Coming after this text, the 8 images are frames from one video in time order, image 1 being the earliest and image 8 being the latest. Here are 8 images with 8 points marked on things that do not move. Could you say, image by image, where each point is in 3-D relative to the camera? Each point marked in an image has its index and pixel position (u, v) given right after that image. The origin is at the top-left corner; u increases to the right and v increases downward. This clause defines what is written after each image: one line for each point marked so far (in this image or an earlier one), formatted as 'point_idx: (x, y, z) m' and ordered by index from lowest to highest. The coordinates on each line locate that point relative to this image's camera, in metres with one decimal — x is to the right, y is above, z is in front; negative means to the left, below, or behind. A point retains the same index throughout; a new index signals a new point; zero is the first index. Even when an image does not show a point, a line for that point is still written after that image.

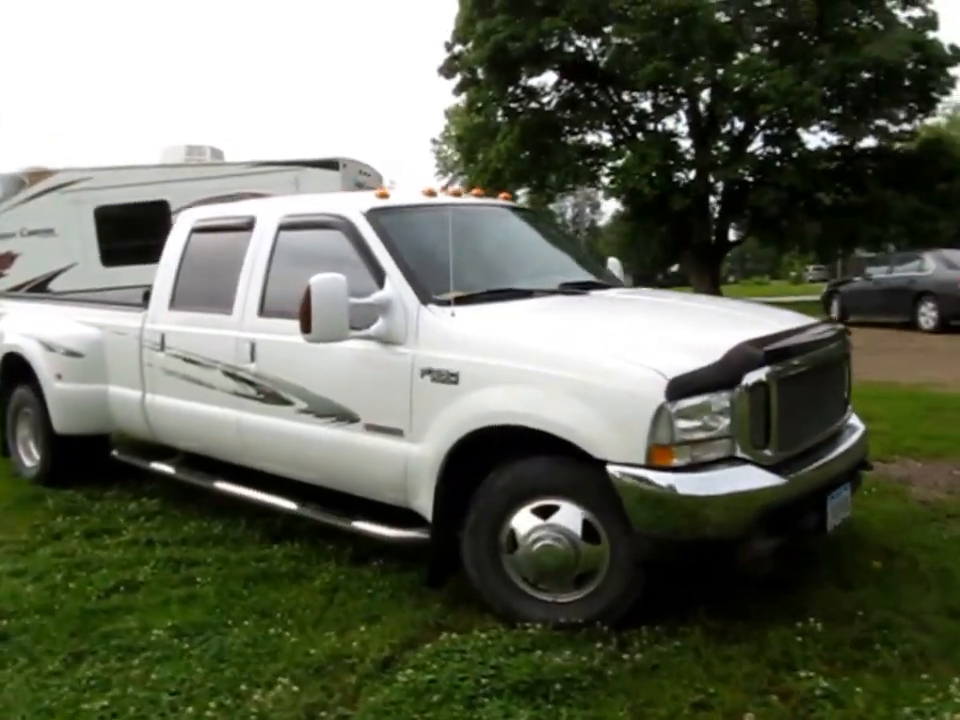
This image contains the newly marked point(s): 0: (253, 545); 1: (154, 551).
0: (-1.4, -1.2, +5.8) m
1: (-2.0, -1.2, +5.8) m
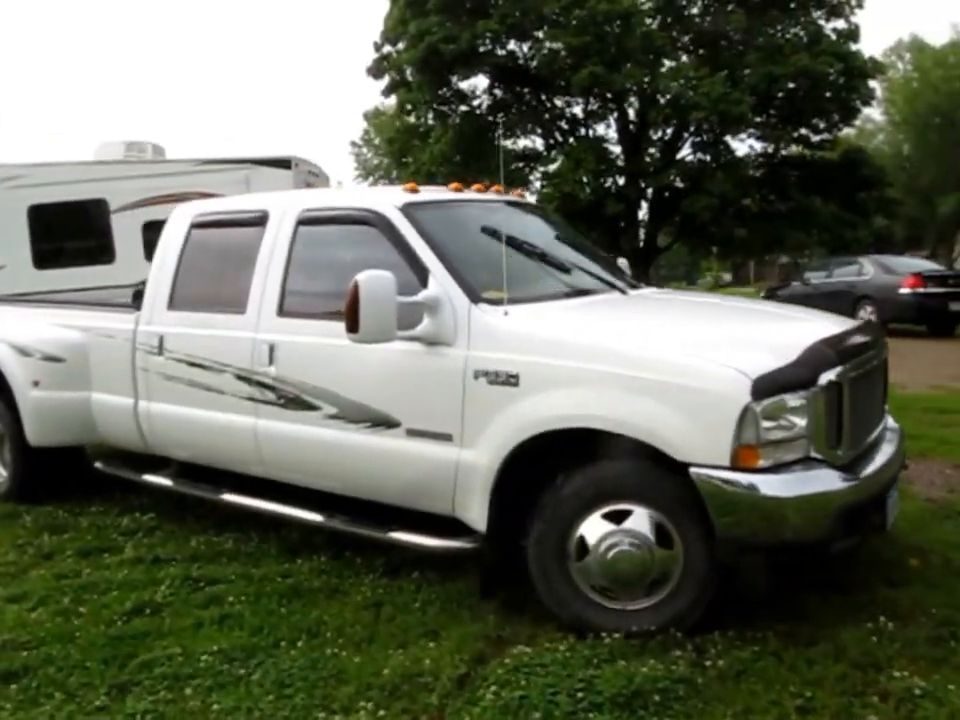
0: (-1.2, -1.2, +5.5) m
1: (-1.8, -1.2, +5.4) m
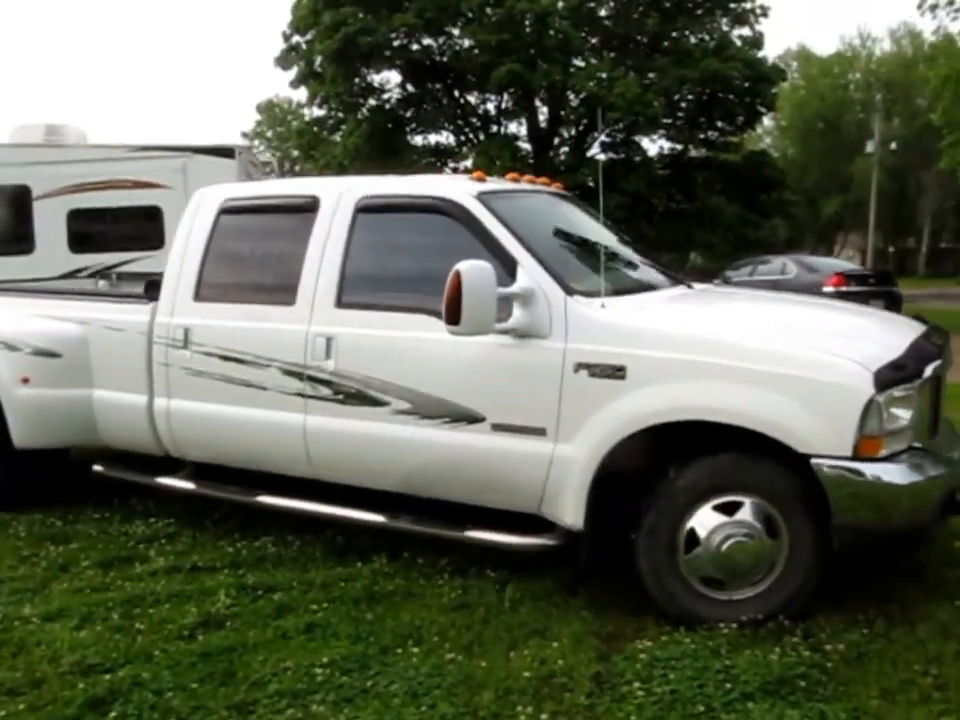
0: (-0.8, -1.1, +5.2) m
1: (-1.4, -1.2, +5.1) m
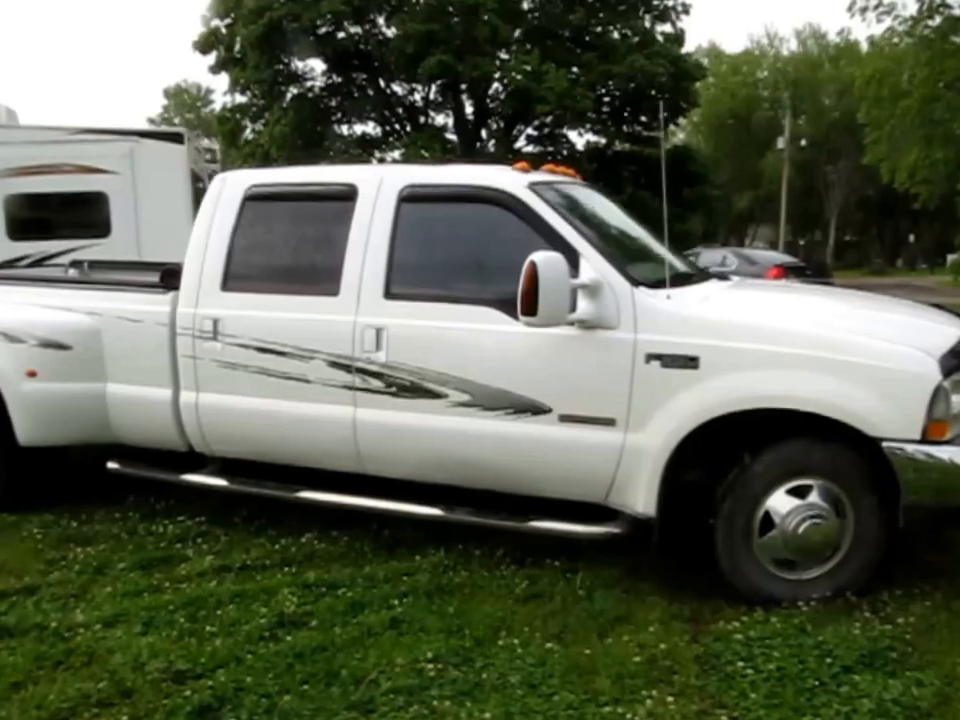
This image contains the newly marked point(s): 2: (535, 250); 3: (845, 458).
0: (-0.5, -1.1, +5.1) m
1: (-1.1, -1.1, +4.9) m
2: (+0.3, +0.6, +4.9) m
3: (+1.7, -0.5, +4.4) m
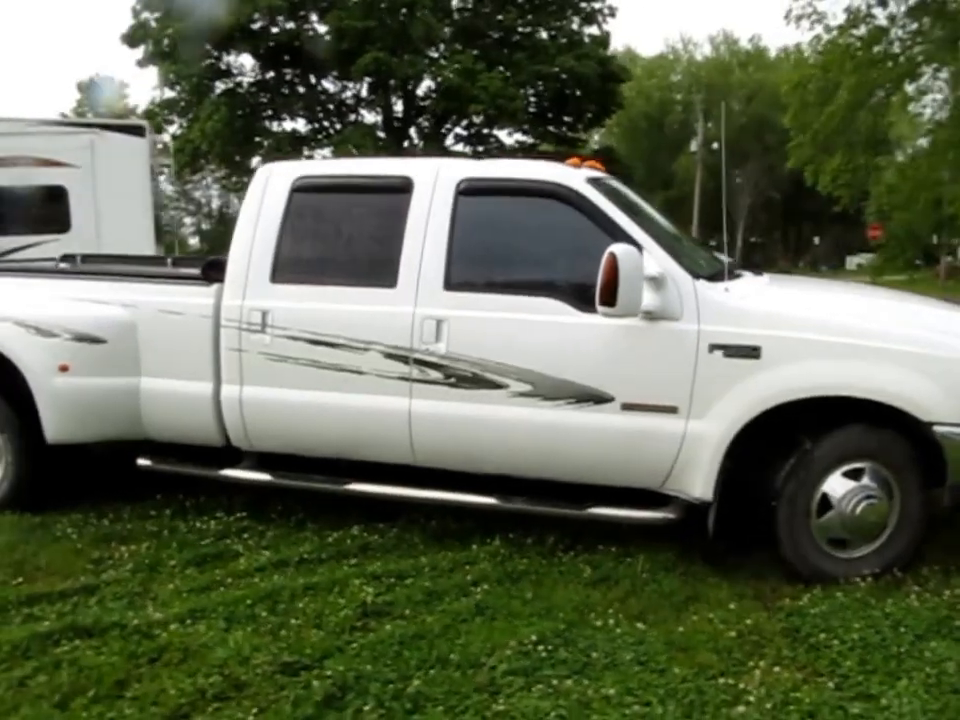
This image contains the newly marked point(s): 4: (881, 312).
0: (-0.2, -1.1, +5.2) m
1: (-0.8, -1.1, +4.9) m
2: (+0.6, +0.6, +5.0) m
3: (+2.1, -0.4, +4.7) m
4: (+2.1, +0.2, +4.8) m
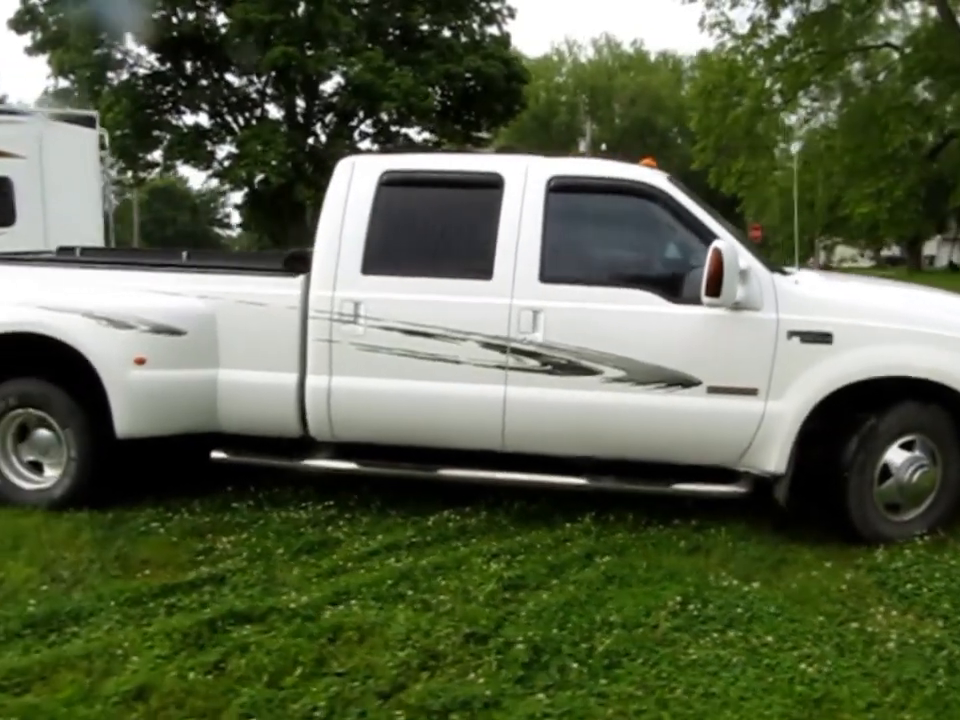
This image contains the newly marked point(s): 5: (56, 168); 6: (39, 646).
0: (+0.3, -1.0, +5.5) m
1: (-0.2, -1.0, +5.2) m
2: (+1.1, +0.7, +5.5) m
3: (+2.7, -0.3, +5.4) m
4: (+2.6, +0.3, +5.5) m
5: (-4.7, +2.2, +10.5) m
6: (-1.9, -1.3, +4.1) m
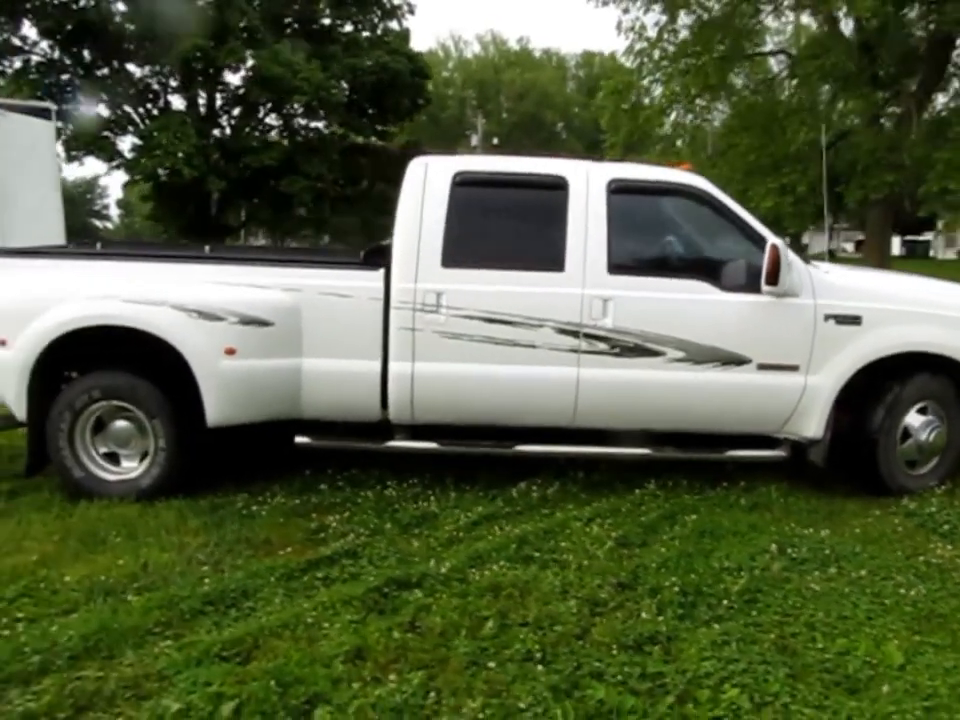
0: (+0.8, -0.9, +6.1) m
1: (+0.4, -0.9, +5.7) m
2: (+1.6, +0.8, +6.2) m
3: (+3.1, -0.1, +6.4) m
4: (+3.0, +0.5, +6.4) m
5: (-5.0, +2.2, +10.2) m
6: (-1.2, -1.2, +4.4) m
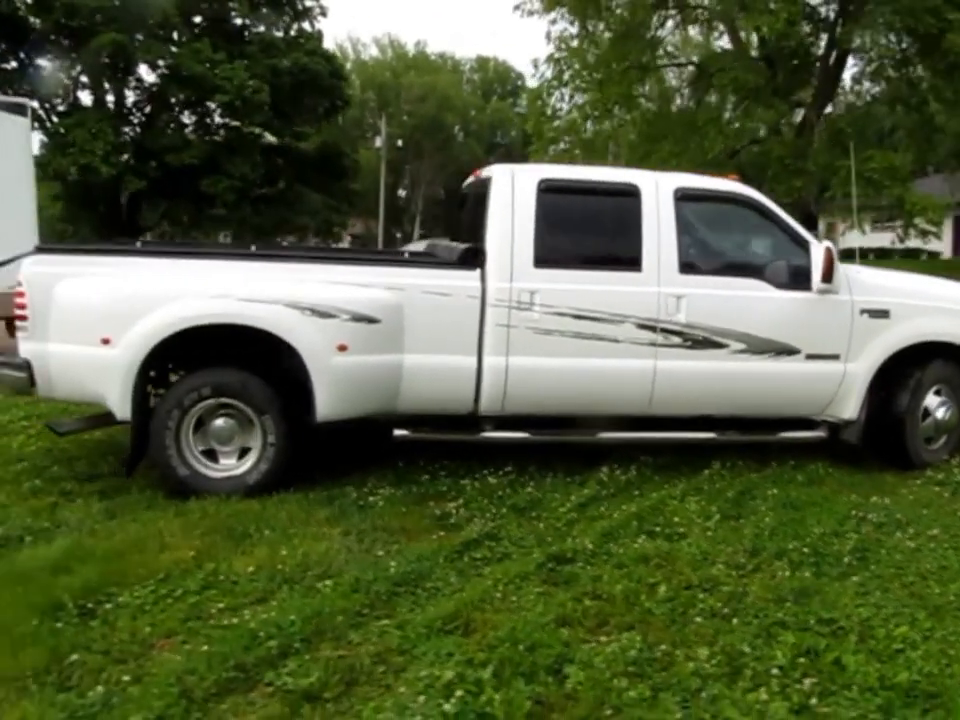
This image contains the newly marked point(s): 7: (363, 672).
0: (+1.4, -0.8, +6.7) m
1: (+1.0, -0.9, +6.2) m
2: (+2.1, +0.9, +6.9) m
3: (+3.6, -0.1, +7.3) m
4: (+3.5, +0.6, +7.4) m
5: (-5.0, +2.2, +9.8) m
6: (-0.3, -1.2, +4.7) m
7: (-0.5, -1.3, +4.0) m
